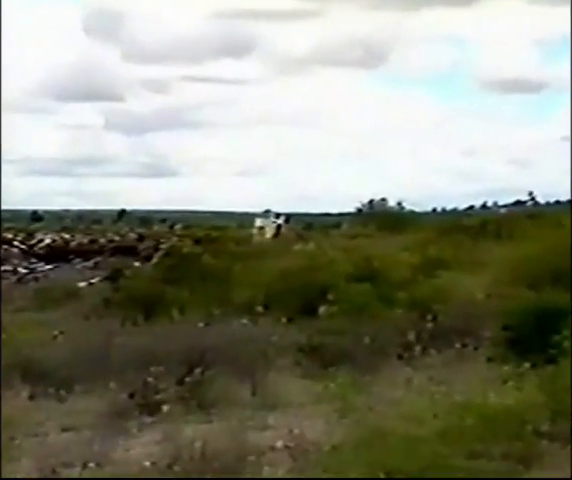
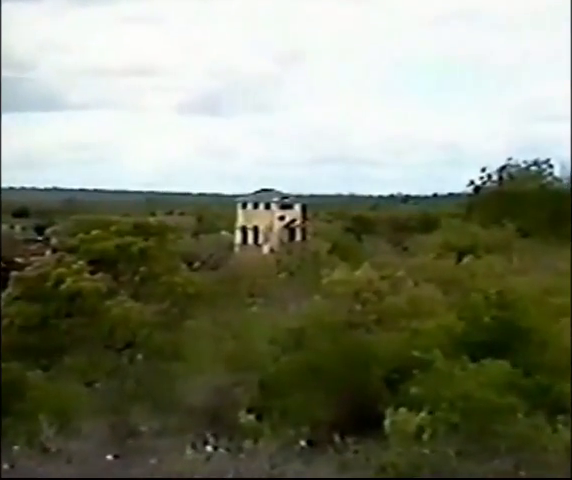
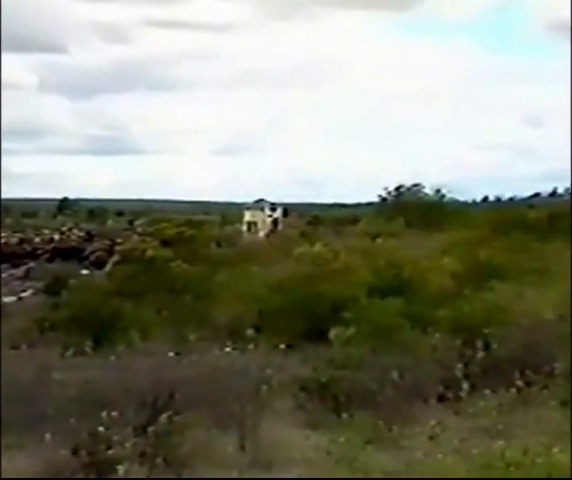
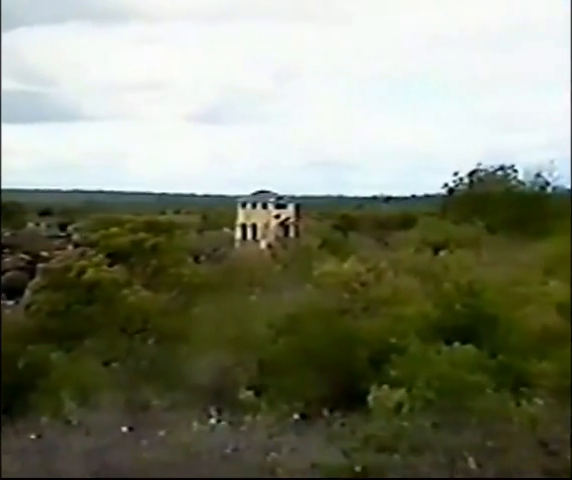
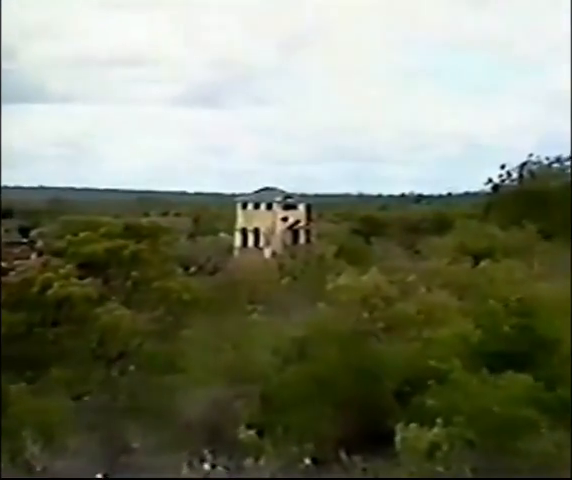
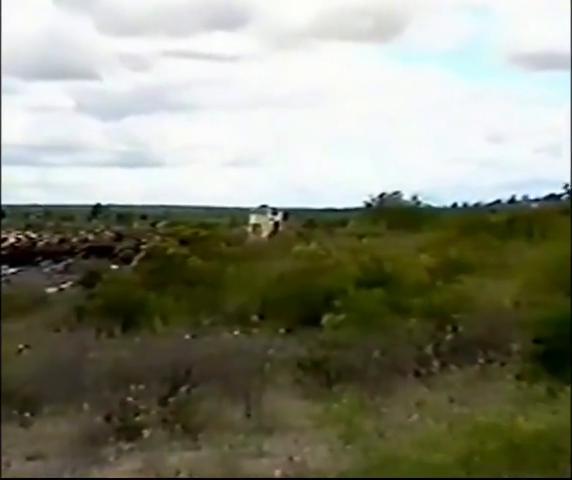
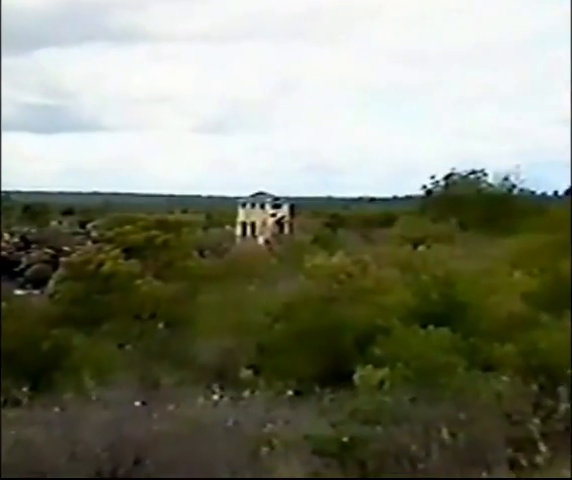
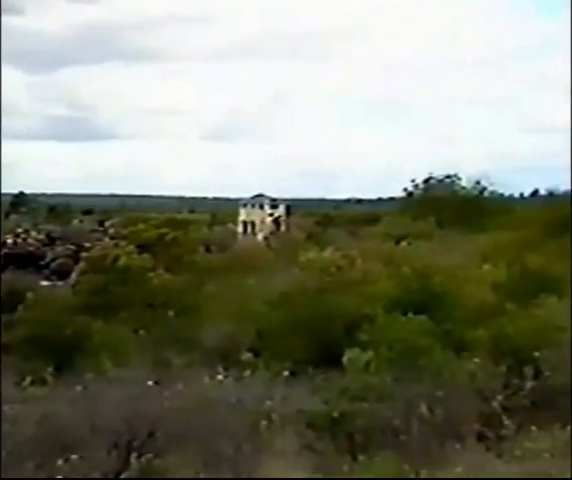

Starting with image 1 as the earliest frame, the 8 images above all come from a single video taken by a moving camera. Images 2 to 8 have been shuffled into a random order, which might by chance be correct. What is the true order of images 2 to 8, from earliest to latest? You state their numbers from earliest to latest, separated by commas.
6, 3, 8, 7, 4, 2, 5
